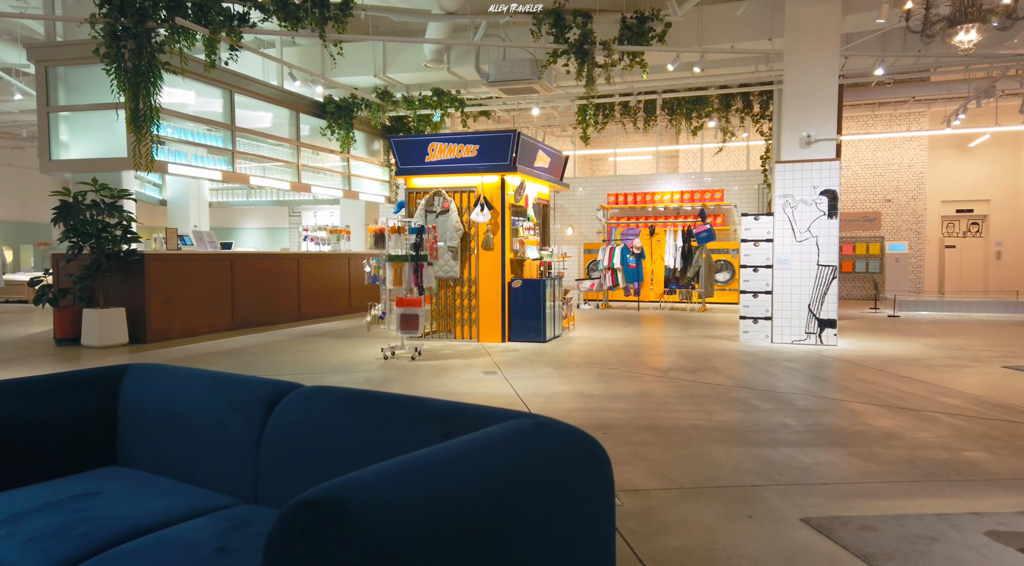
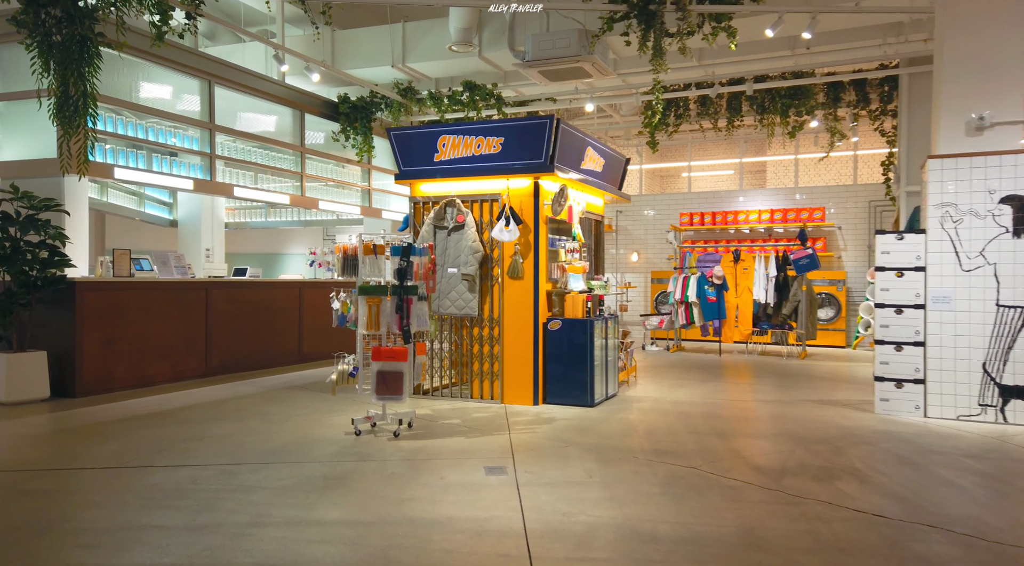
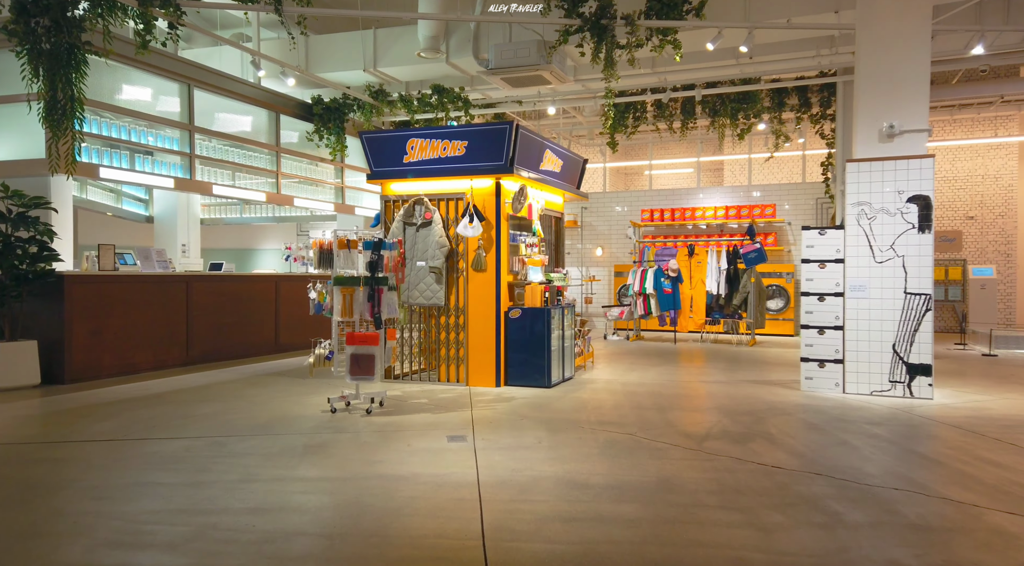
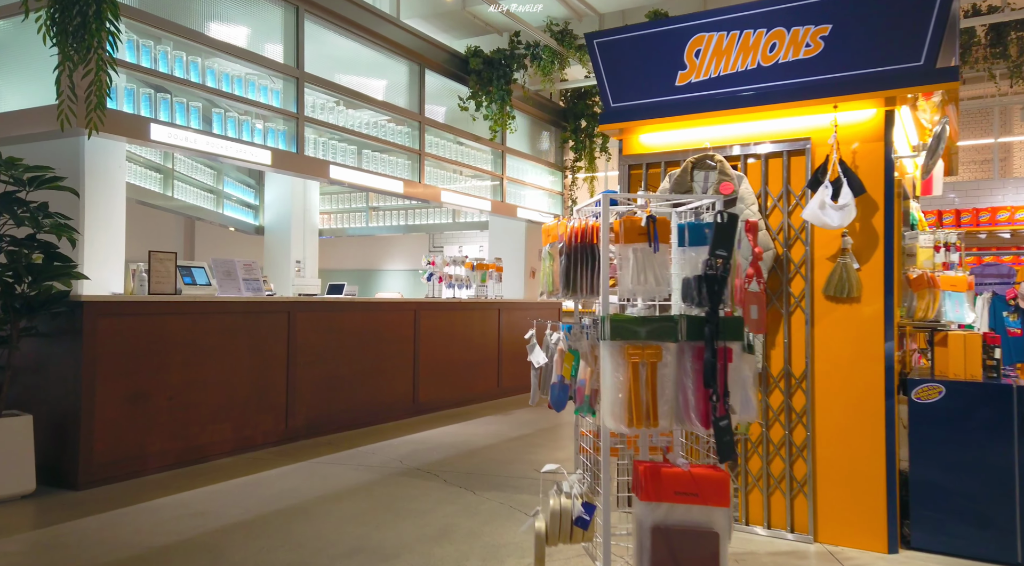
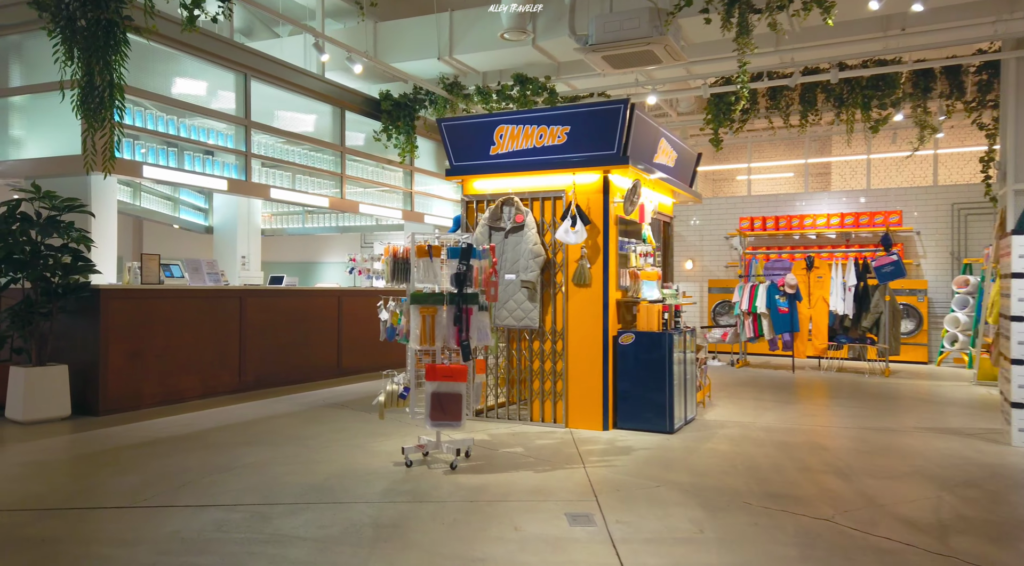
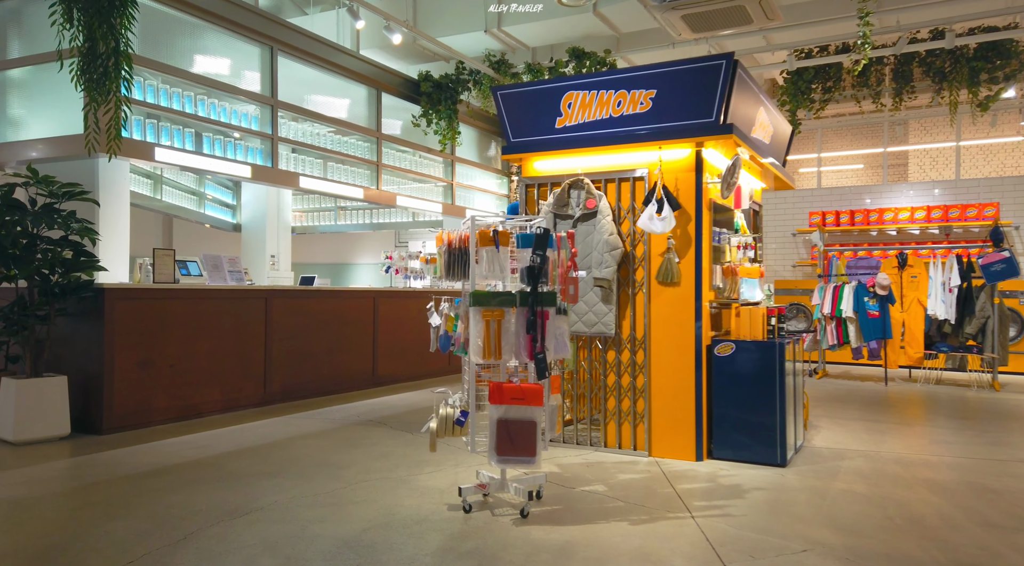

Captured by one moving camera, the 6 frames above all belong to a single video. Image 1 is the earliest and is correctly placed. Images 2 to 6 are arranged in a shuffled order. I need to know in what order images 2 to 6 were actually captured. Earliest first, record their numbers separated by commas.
3, 2, 5, 6, 4
